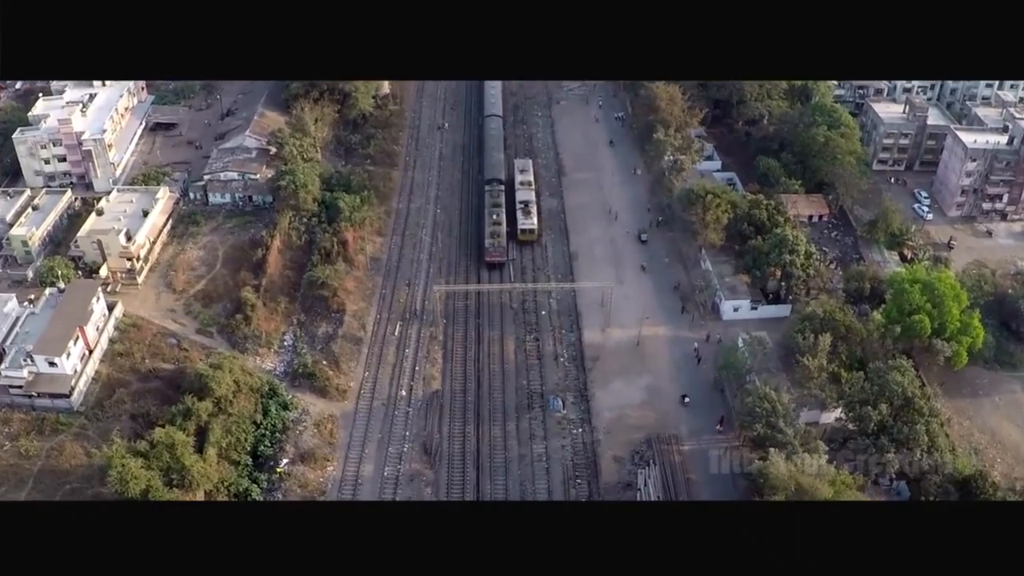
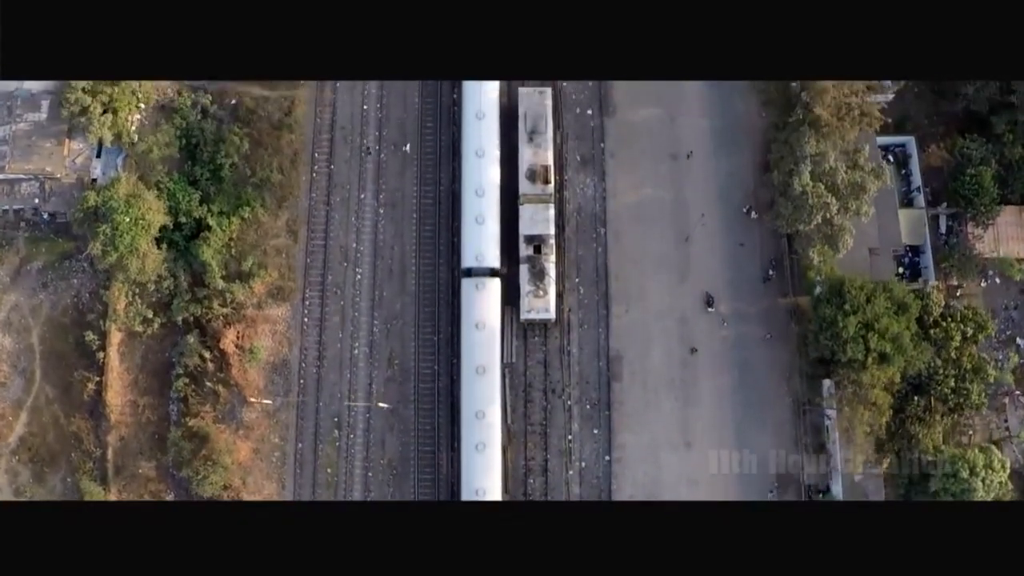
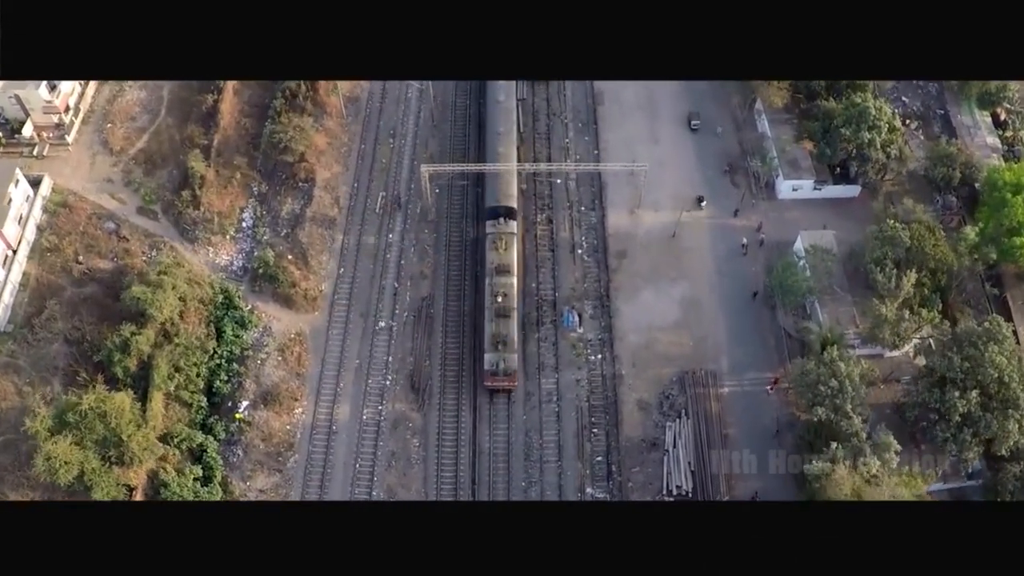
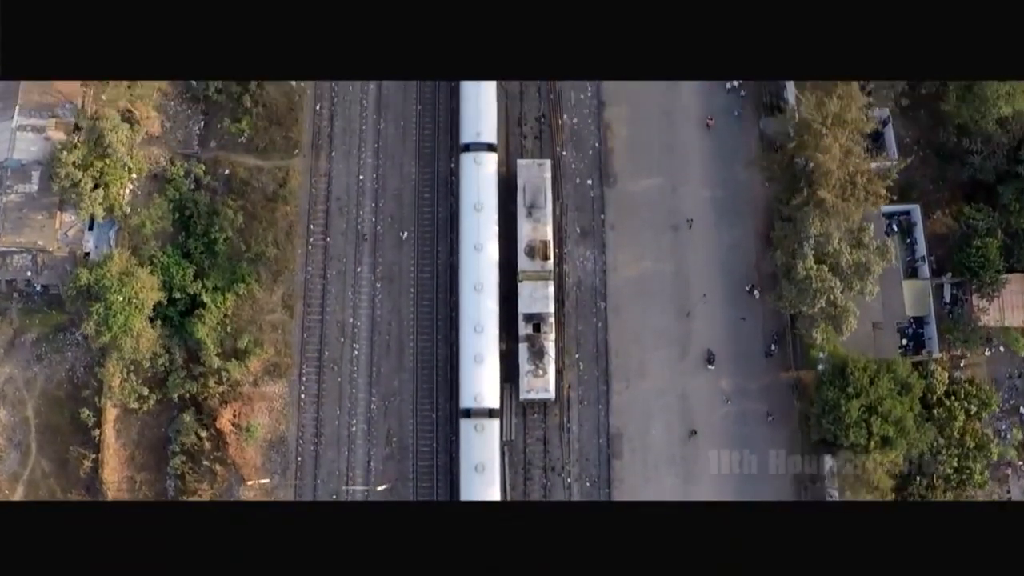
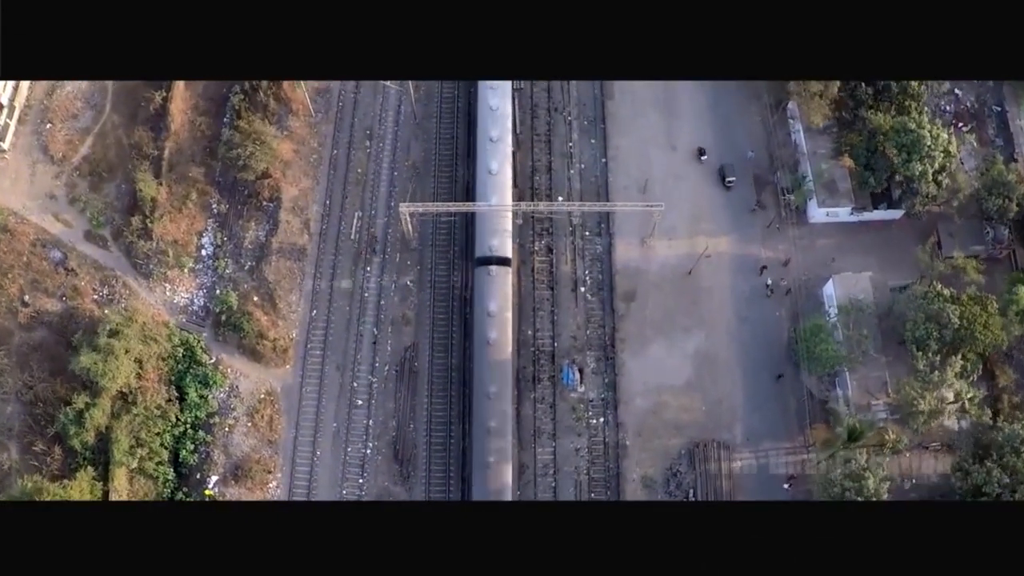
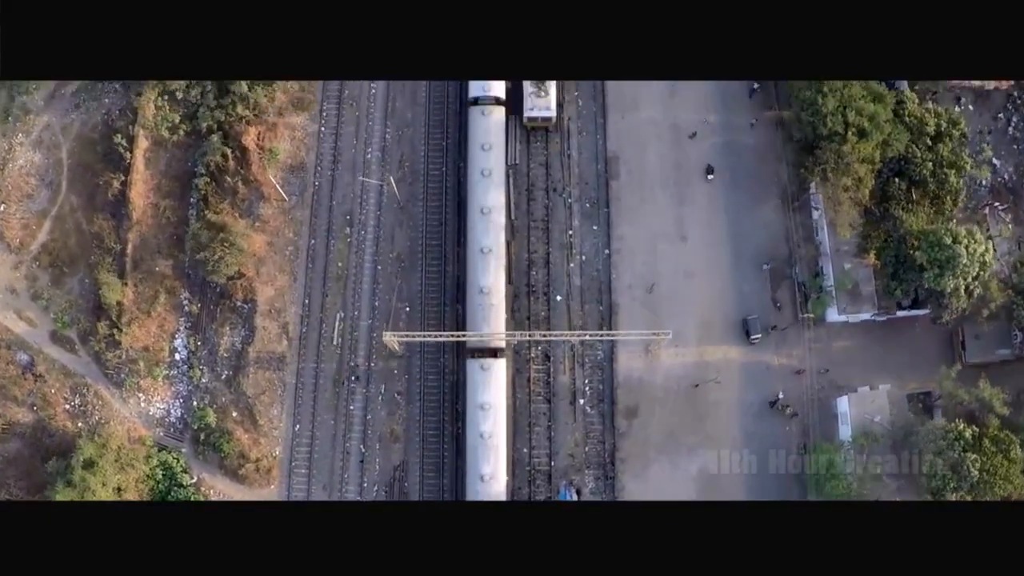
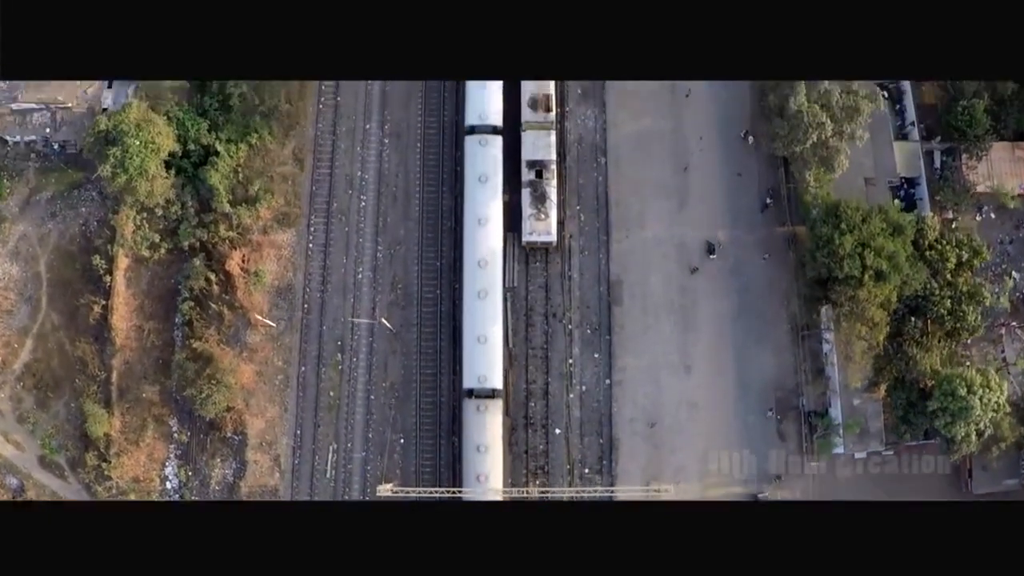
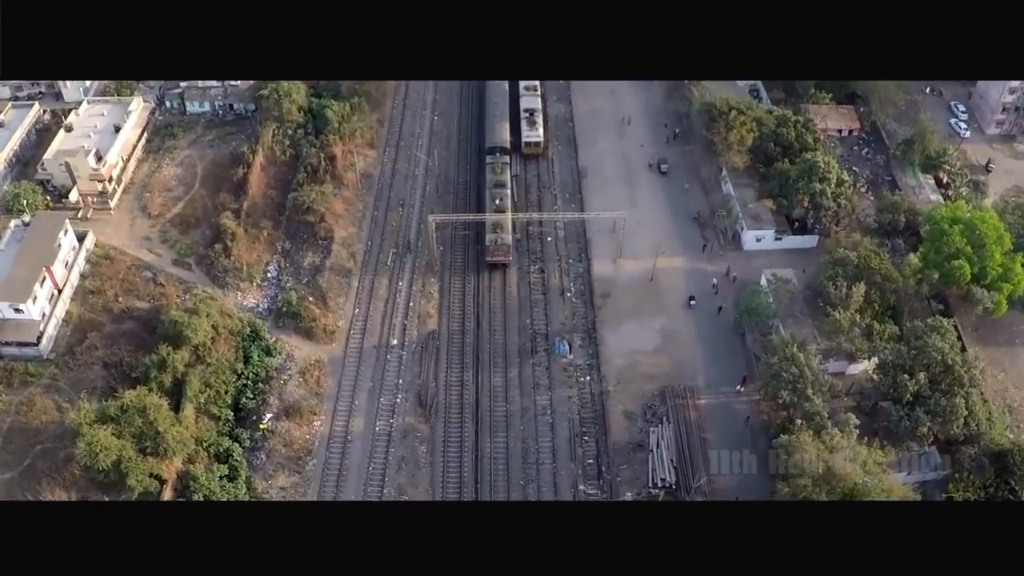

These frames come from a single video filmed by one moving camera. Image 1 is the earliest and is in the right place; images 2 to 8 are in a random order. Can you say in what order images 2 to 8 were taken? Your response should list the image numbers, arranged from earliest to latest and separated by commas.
8, 3, 5, 6, 7, 2, 4
